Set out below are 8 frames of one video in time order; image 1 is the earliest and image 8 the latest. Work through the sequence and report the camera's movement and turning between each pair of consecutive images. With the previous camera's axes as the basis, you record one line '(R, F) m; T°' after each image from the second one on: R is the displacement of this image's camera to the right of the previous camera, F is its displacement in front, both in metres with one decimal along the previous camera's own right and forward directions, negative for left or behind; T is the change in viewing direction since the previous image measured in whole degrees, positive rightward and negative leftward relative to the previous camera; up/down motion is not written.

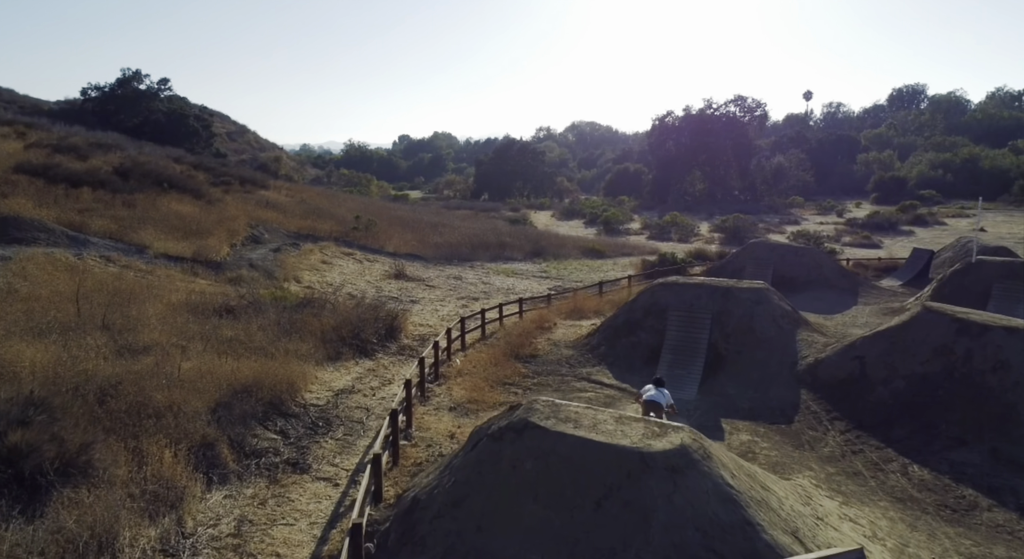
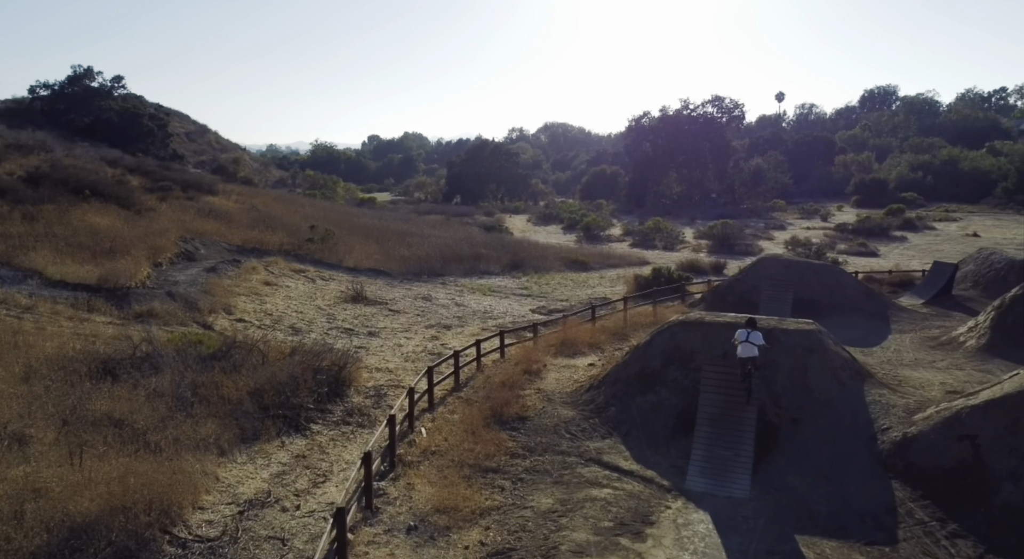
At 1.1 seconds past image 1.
(-0.1, +2.8) m; +2°
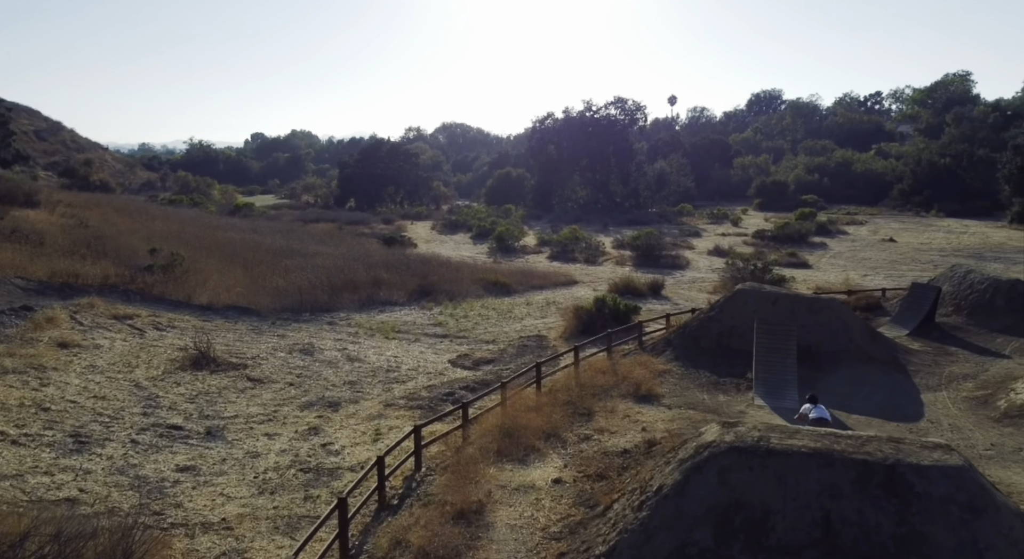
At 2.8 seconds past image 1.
(-0.2, +4.4) m; +8°
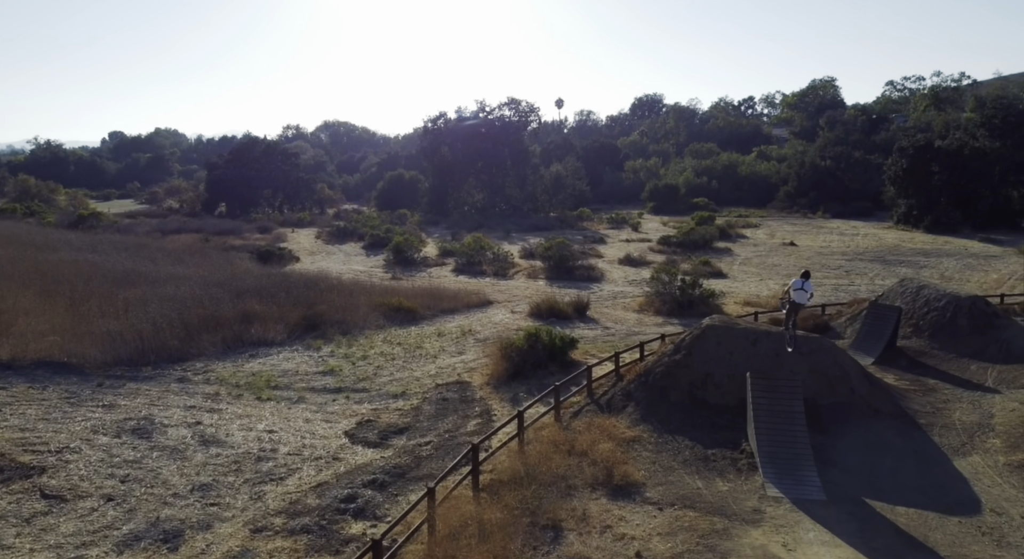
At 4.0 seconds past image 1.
(-0.4, +3.2) m; +9°
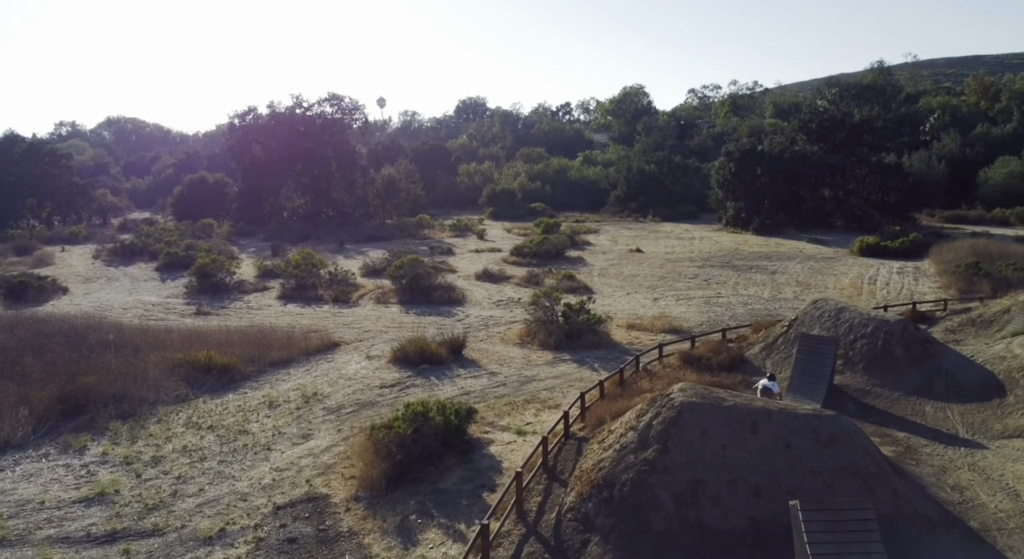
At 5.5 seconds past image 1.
(-0.6, +4.0) m; +14°
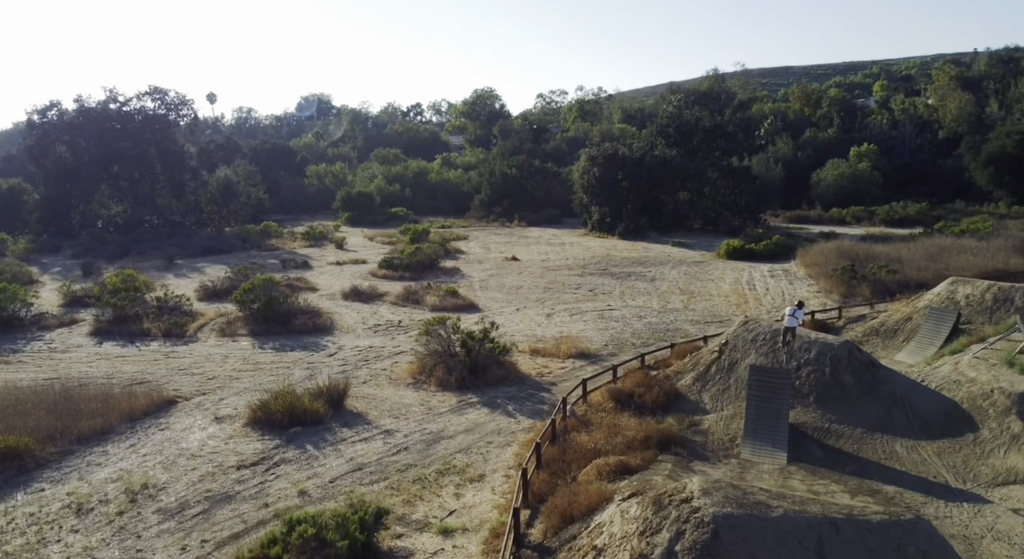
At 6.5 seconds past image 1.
(-0.7, +2.8) m; +12°
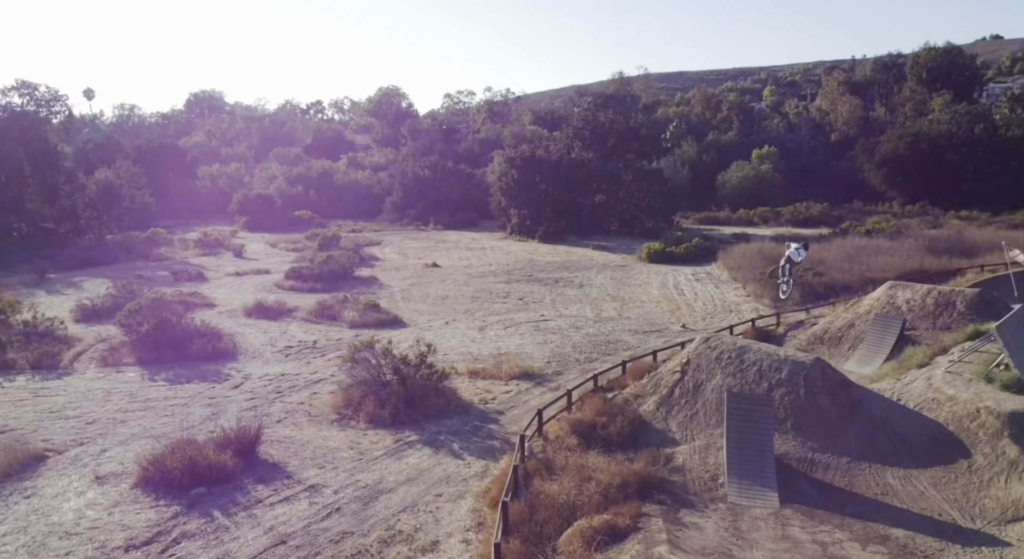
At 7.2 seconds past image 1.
(-0.6, +1.6) m; +8°
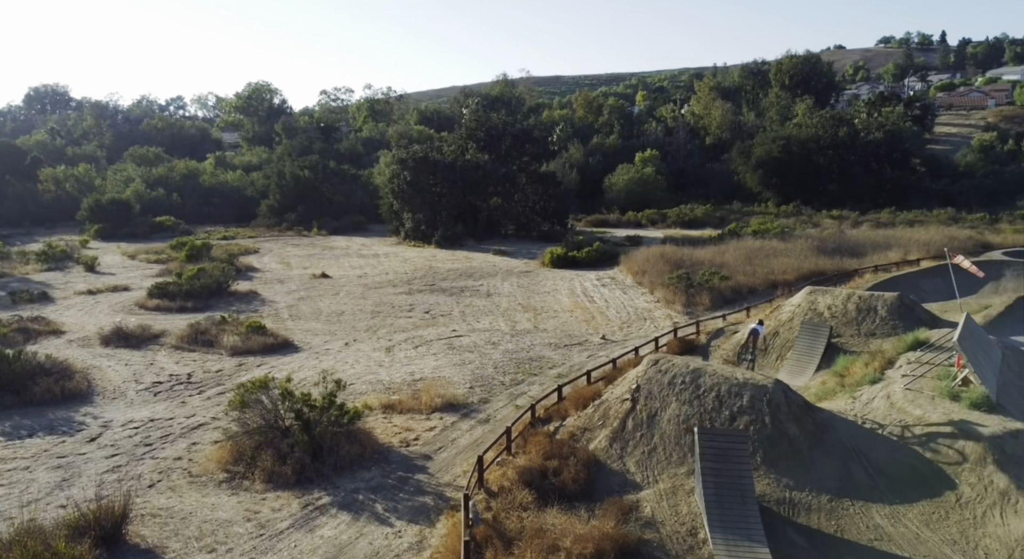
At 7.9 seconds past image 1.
(-0.7, +1.7) m; +10°
